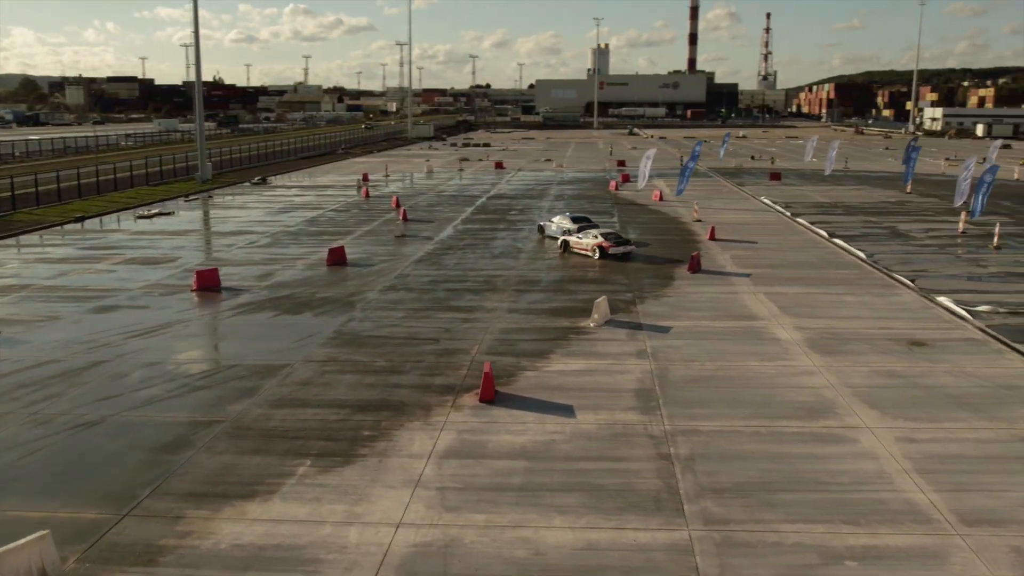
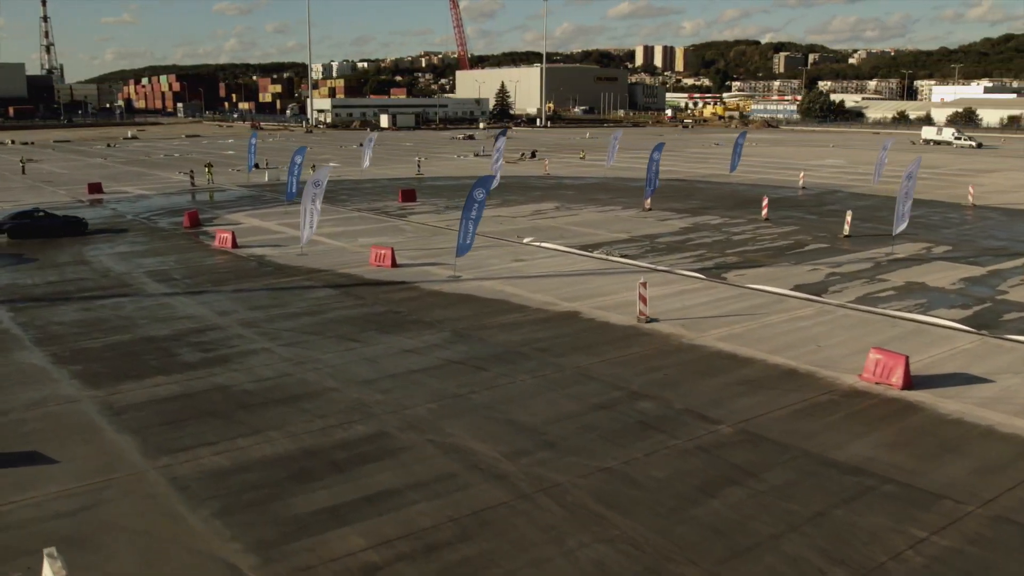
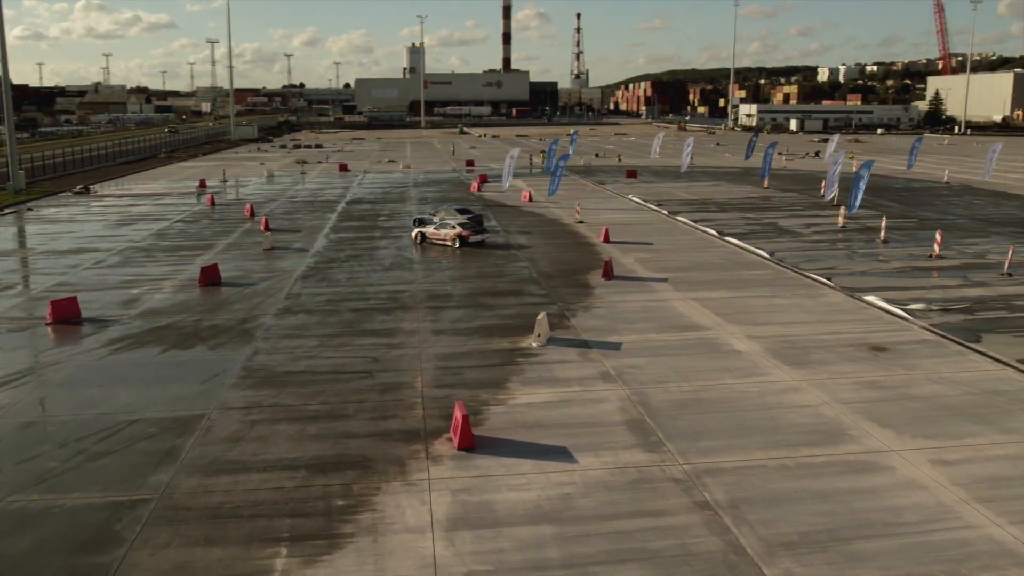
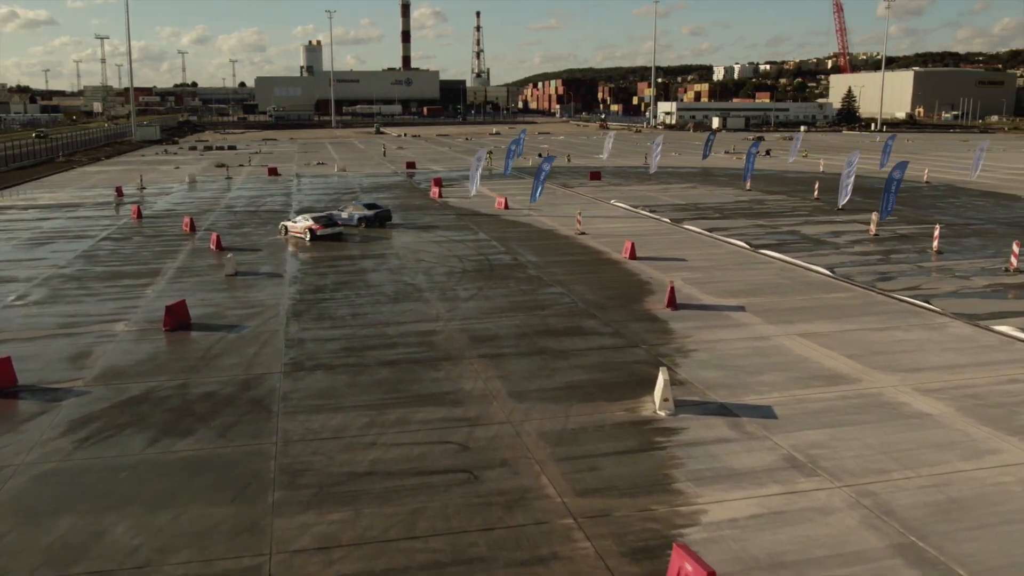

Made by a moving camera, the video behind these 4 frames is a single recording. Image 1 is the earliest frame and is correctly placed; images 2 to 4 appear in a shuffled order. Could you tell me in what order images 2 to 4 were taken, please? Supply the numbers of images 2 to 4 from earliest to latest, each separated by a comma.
3, 4, 2
